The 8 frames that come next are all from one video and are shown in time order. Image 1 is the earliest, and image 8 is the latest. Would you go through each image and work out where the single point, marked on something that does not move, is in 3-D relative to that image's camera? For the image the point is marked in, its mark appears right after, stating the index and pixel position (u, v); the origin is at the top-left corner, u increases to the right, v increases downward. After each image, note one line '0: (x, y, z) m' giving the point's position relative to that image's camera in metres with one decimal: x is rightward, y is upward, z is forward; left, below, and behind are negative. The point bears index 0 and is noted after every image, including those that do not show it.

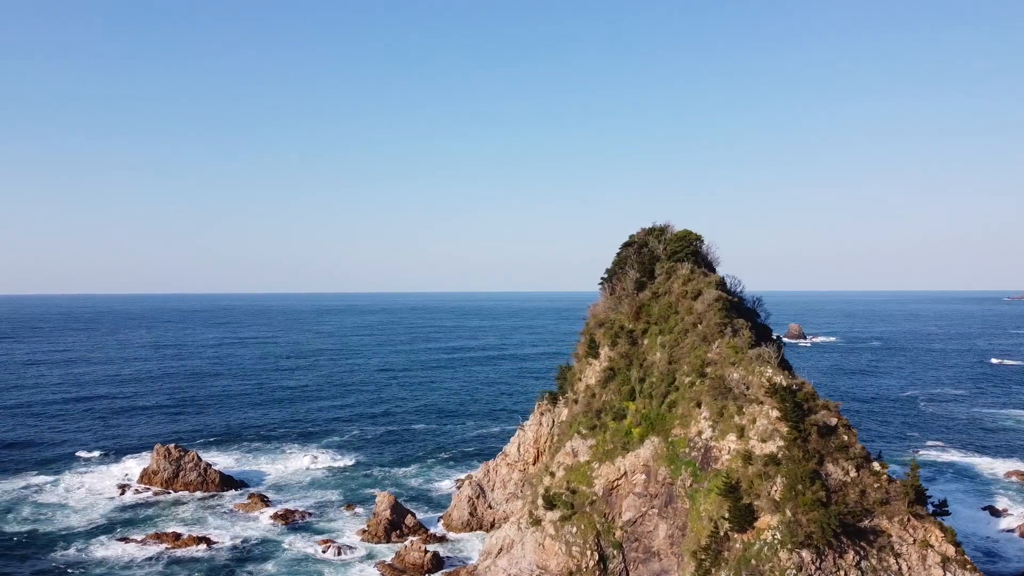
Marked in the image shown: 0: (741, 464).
0: (+8.0, -5.6, +19.5) m
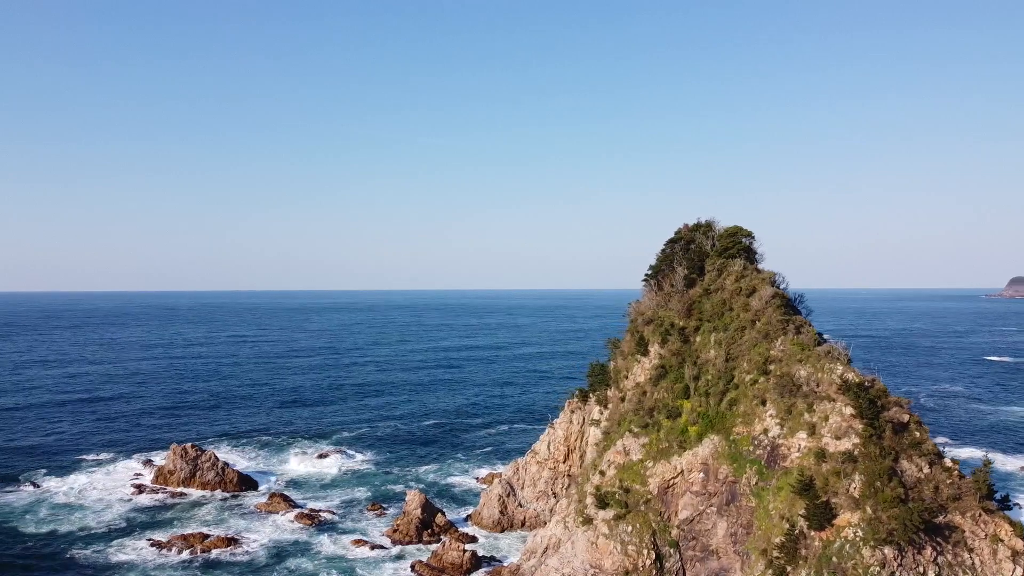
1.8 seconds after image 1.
0: (+9.9, -5.5, +19.3) m
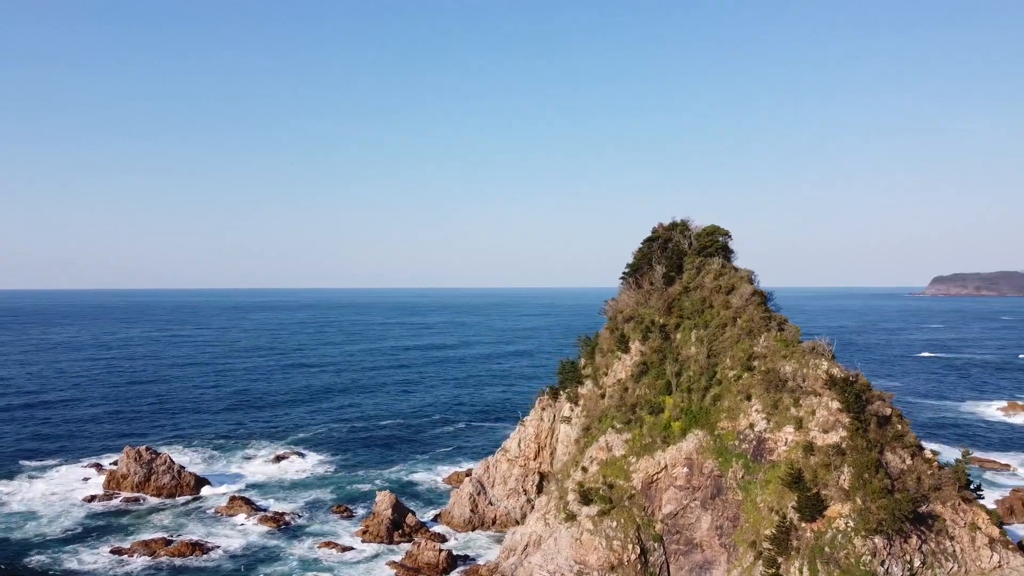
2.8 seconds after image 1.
0: (+9.5, -5.4, +19.8) m
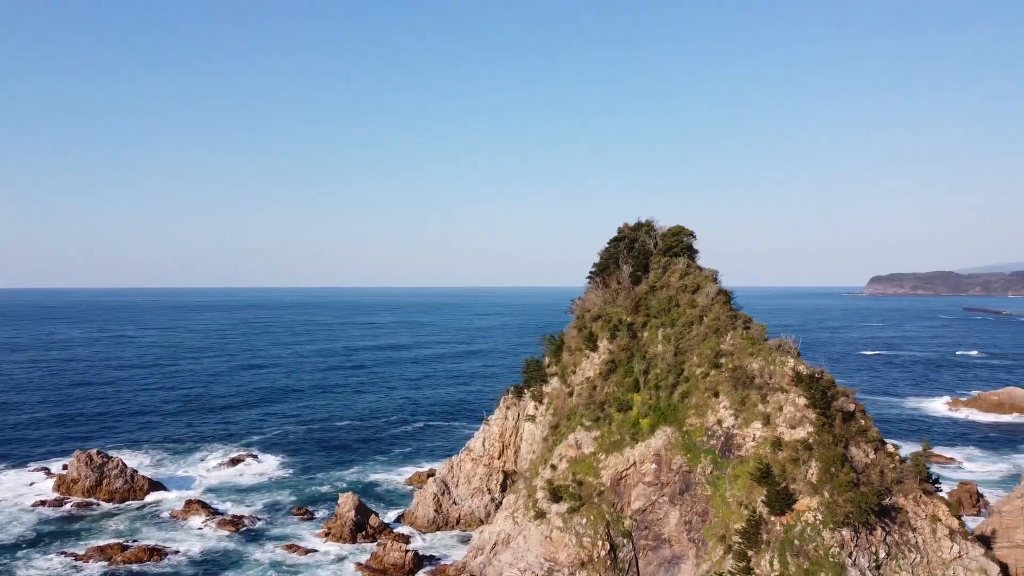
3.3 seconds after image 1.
0: (+8.6, -5.4, +20.2) m
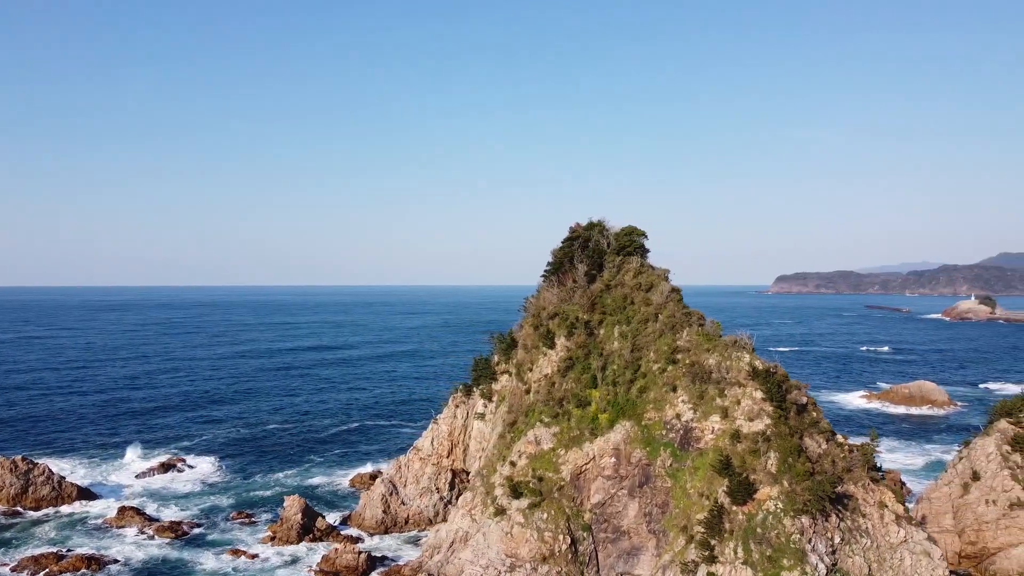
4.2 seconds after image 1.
0: (+7.4, -5.3, +21.0) m
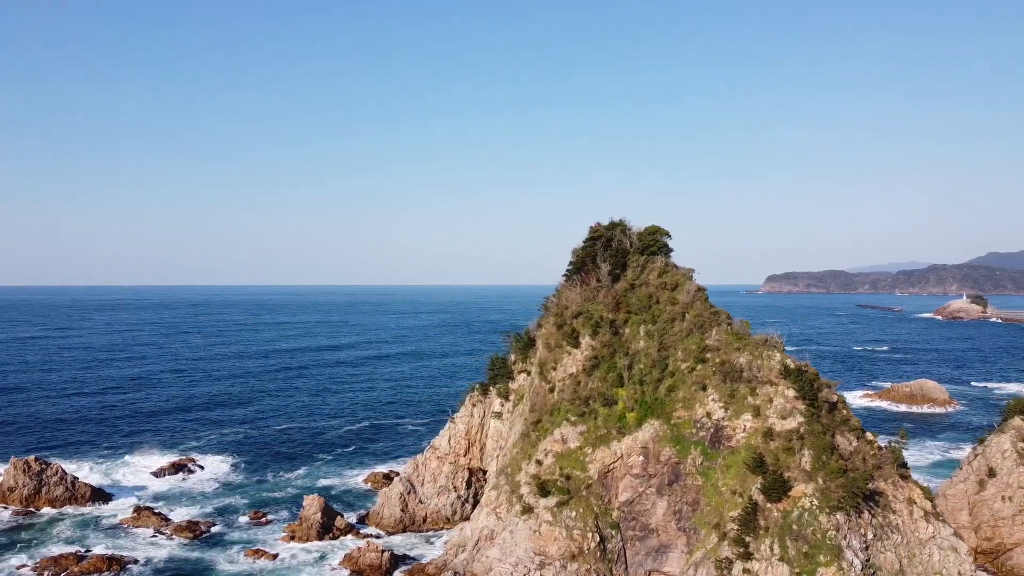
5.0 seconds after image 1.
0: (+8.4, -5.3, +21.1) m
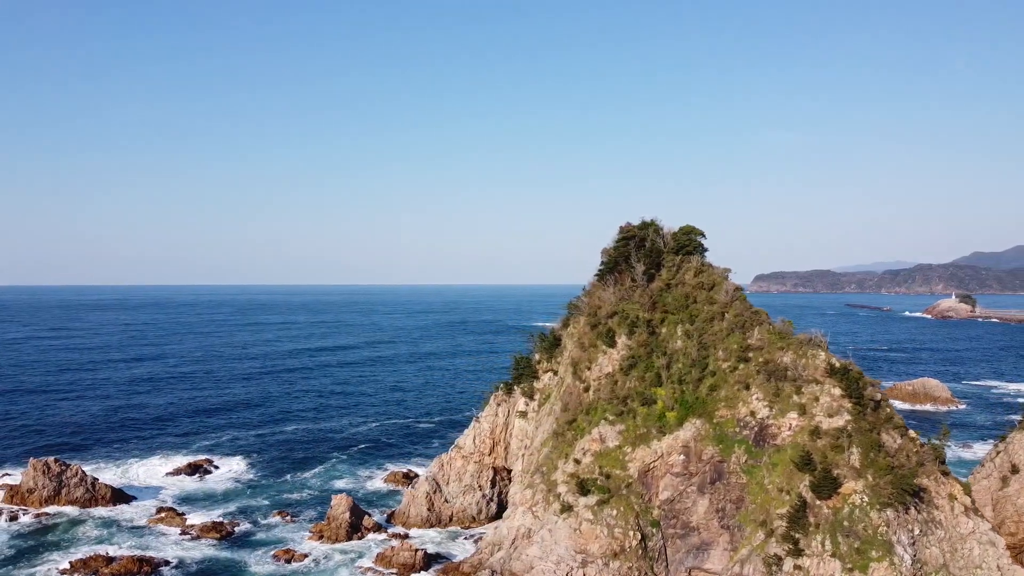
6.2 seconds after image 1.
0: (+9.9, -5.2, +21.3) m
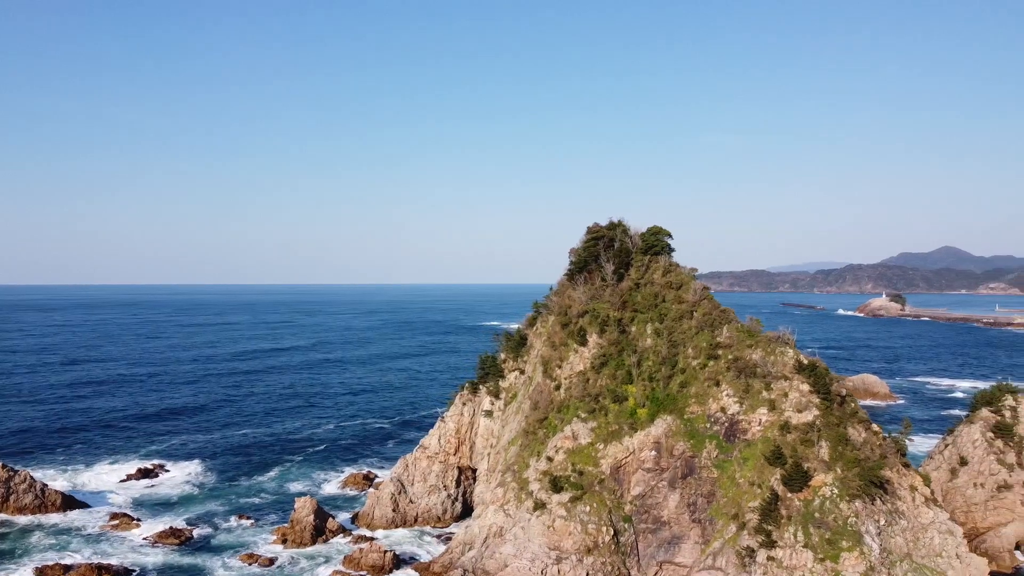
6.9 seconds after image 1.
0: (+9.0, -5.2, +21.9) m
